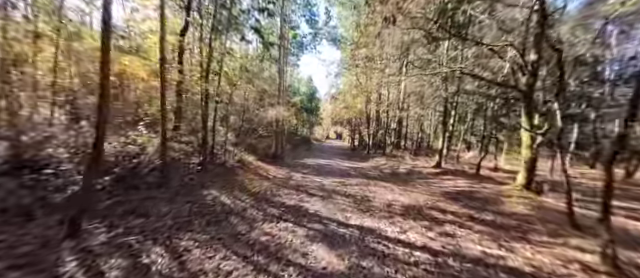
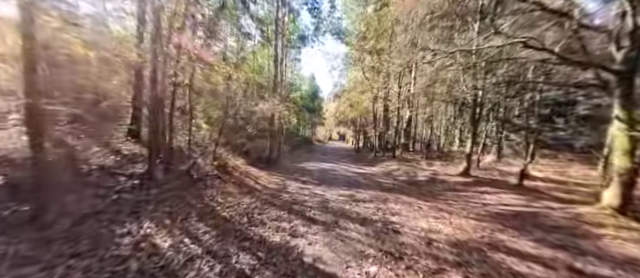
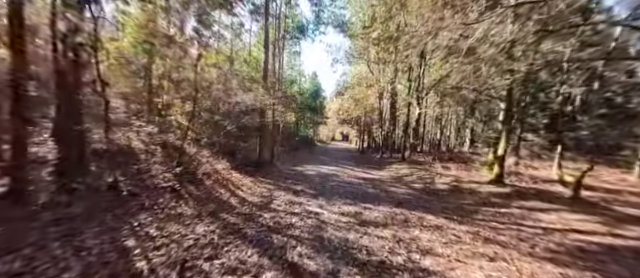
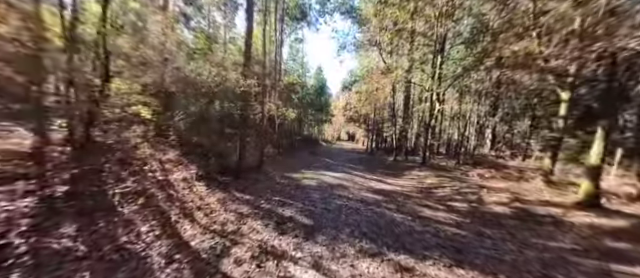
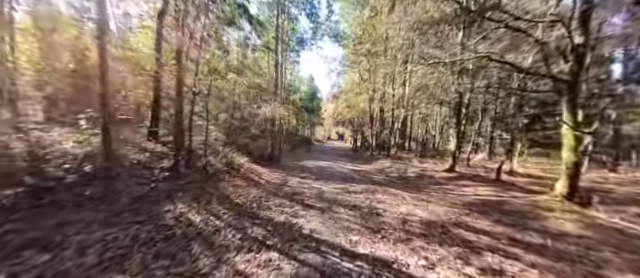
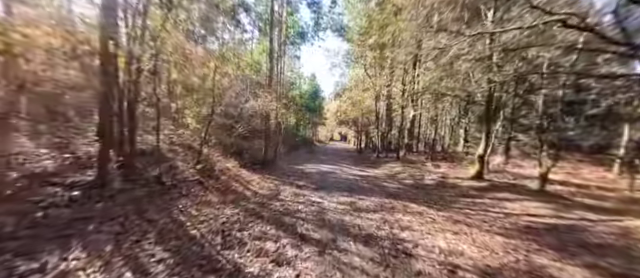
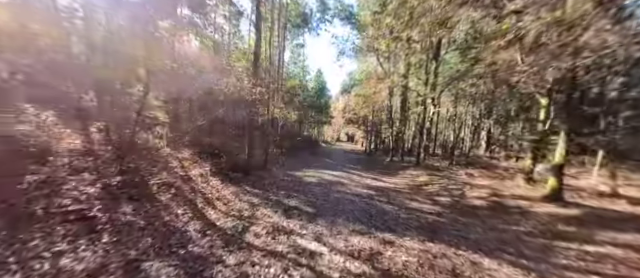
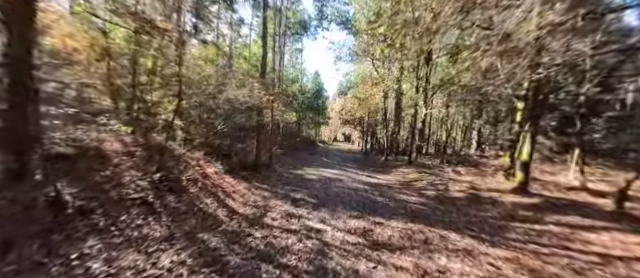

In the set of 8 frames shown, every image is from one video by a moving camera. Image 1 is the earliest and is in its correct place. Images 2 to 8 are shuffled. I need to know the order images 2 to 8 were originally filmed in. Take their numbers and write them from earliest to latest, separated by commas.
5, 2, 6, 3, 8, 7, 4
